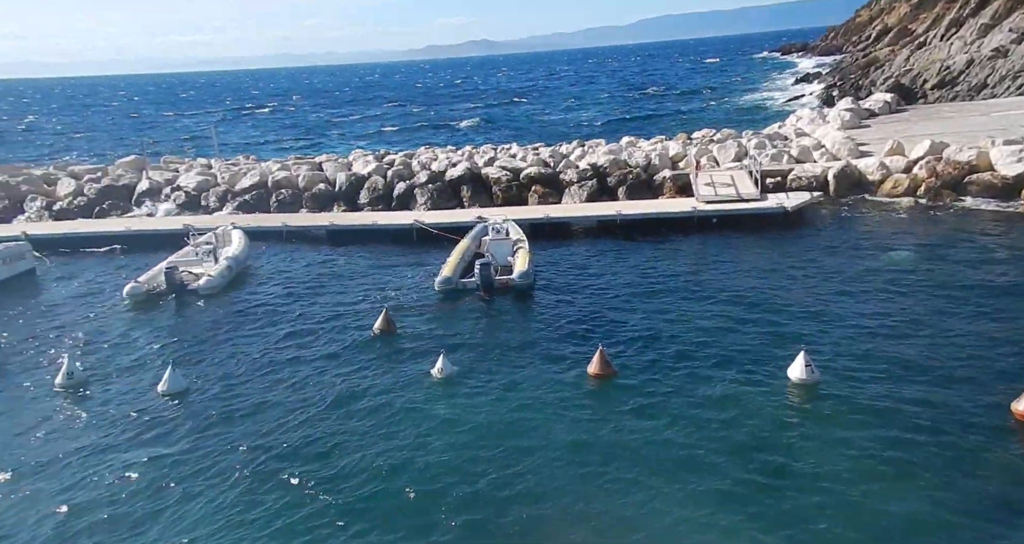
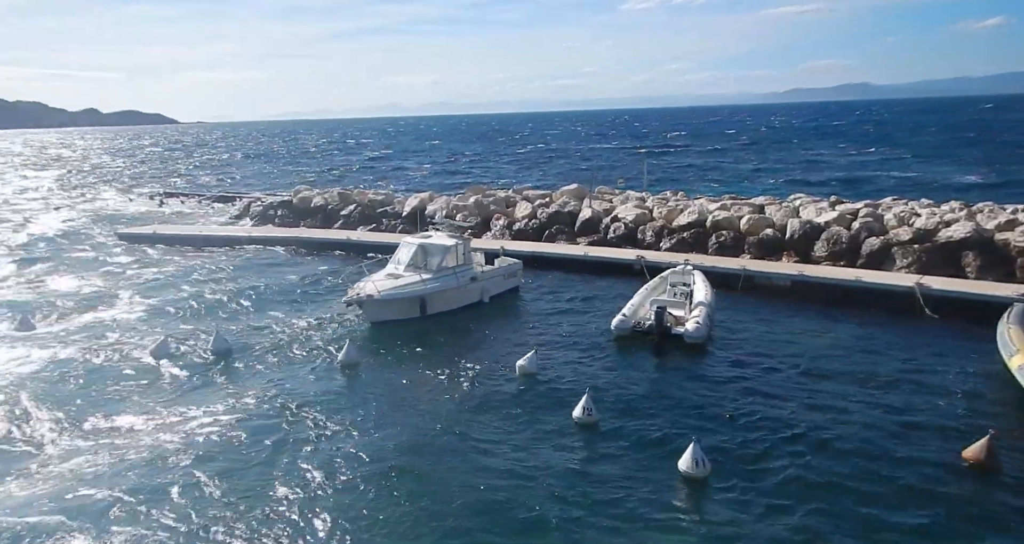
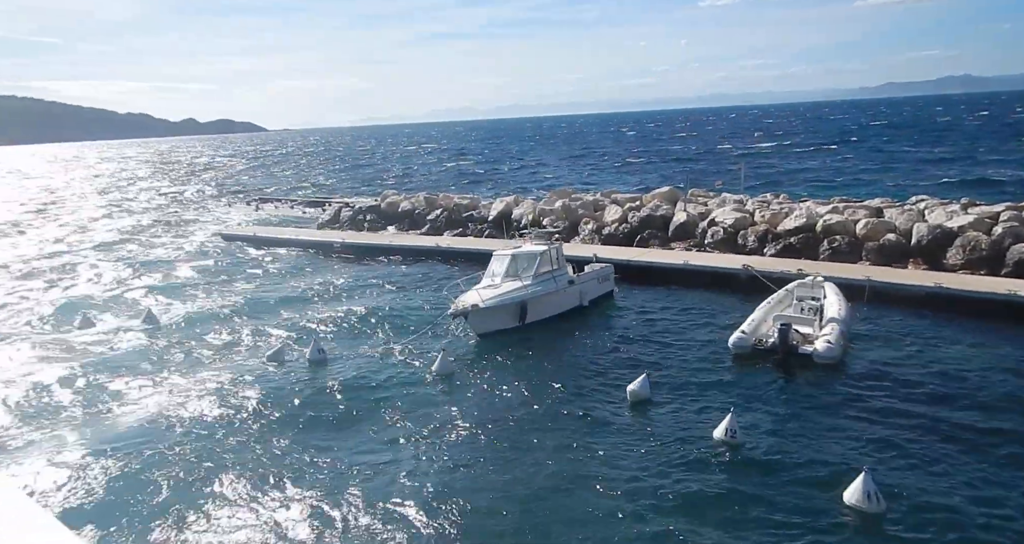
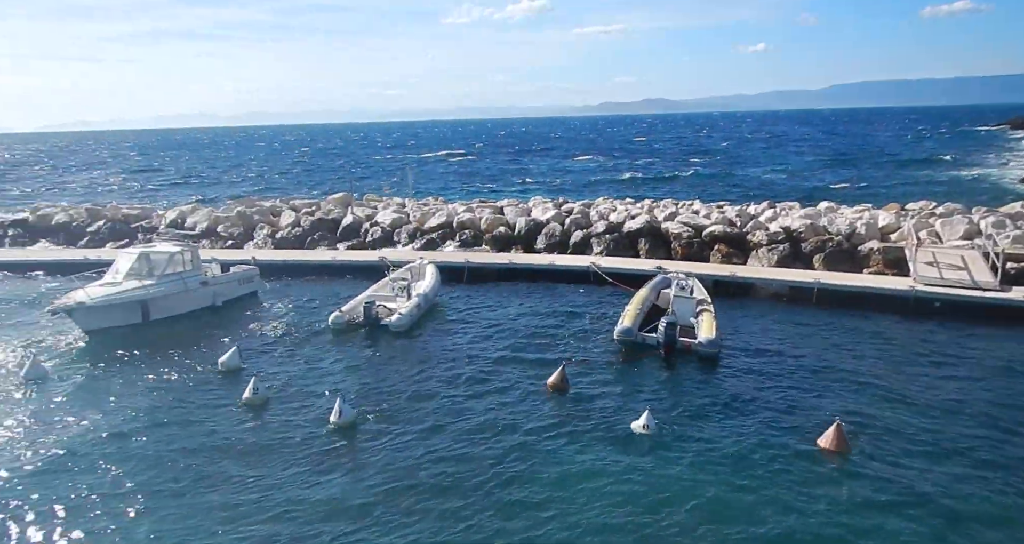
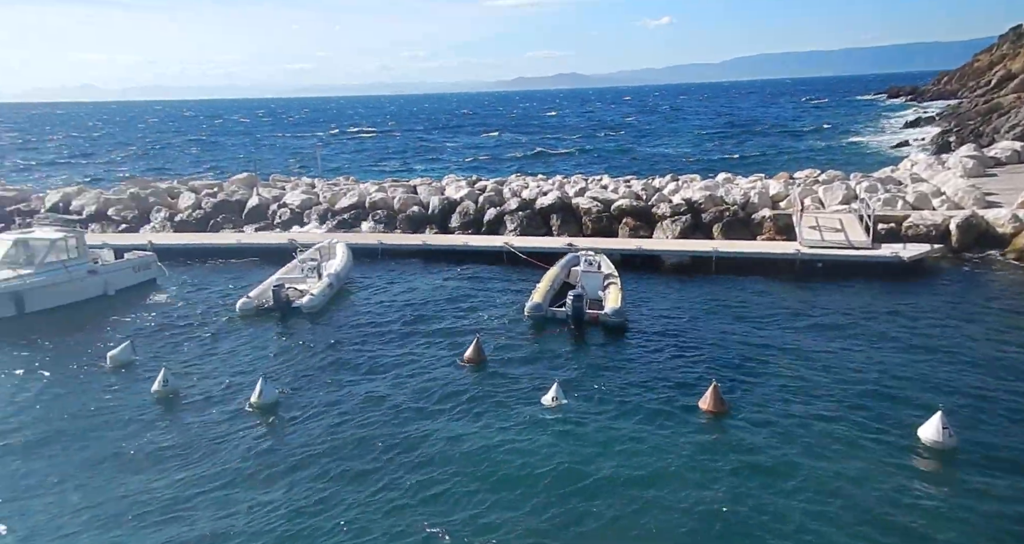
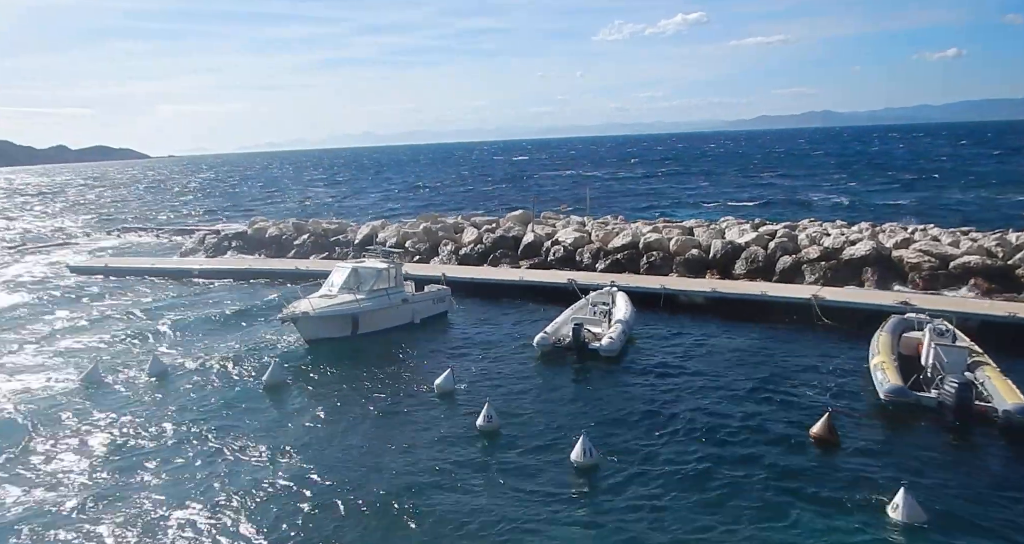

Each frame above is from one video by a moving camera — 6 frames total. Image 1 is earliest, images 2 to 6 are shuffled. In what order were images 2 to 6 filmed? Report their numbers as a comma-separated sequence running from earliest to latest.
5, 4, 6, 2, 3
